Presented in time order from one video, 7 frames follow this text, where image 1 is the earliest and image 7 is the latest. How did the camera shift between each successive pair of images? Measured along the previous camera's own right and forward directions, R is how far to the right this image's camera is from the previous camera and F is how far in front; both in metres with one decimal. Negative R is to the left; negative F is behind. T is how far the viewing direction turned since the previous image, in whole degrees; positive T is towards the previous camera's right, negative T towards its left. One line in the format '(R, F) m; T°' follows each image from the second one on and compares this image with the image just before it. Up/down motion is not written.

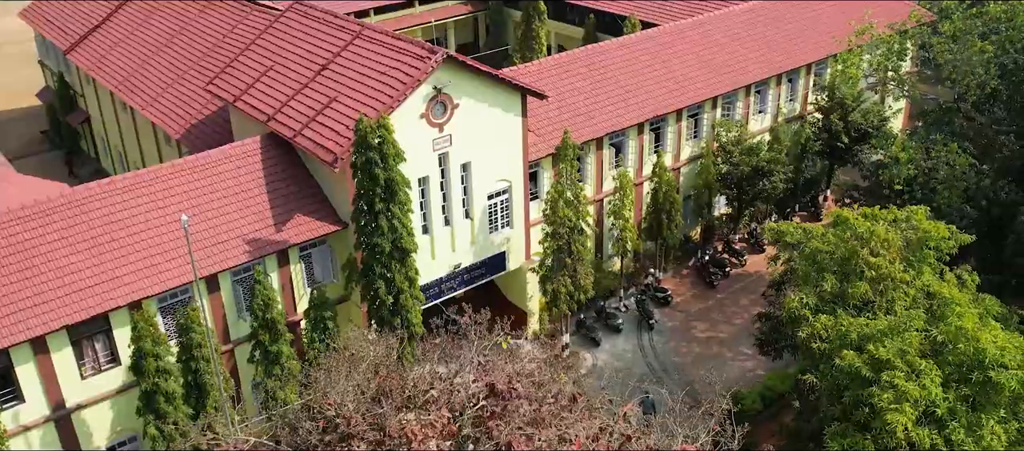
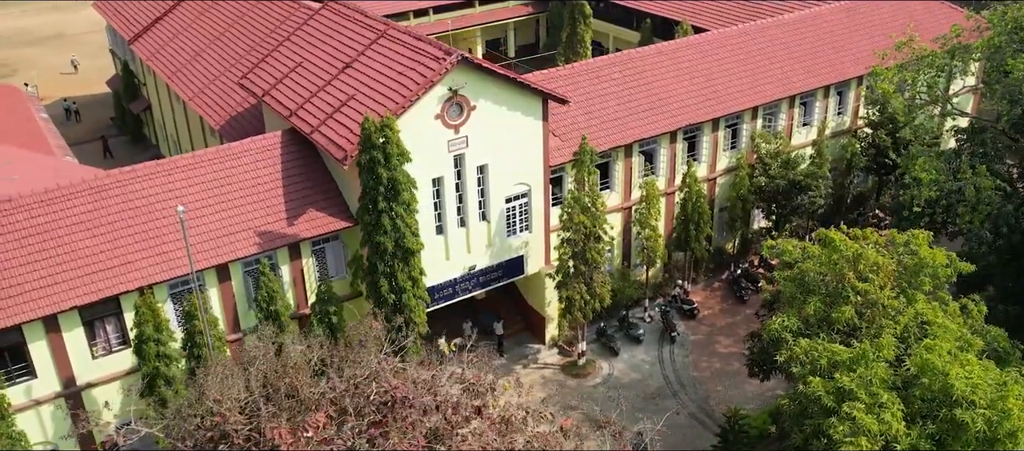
(+1.6, +0.2) m; -5°
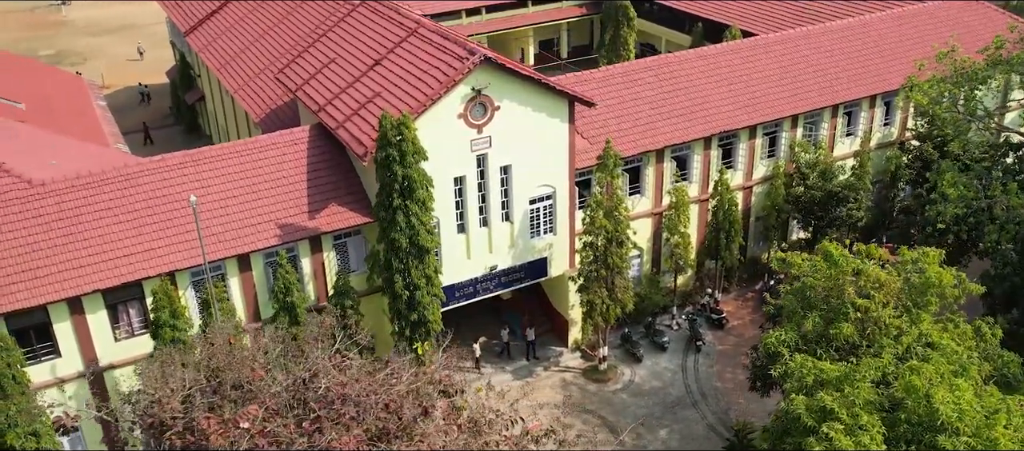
(+1.1, +0.1) m; -4°
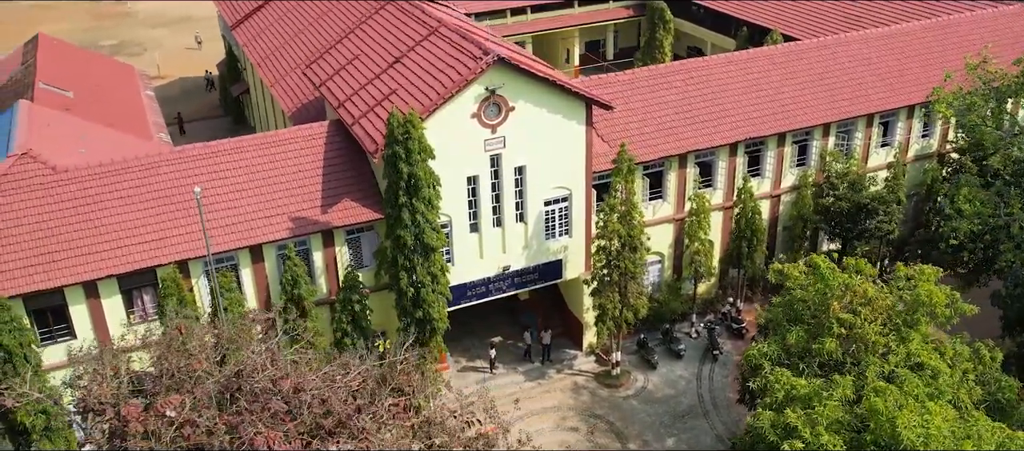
(+1.1, +0.1) m; -4°
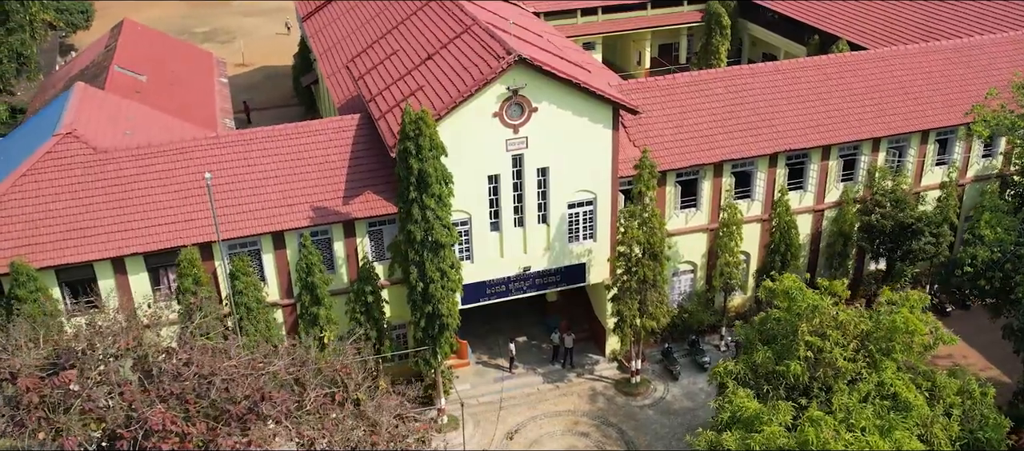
(+1.8, +0.1) m; -6°
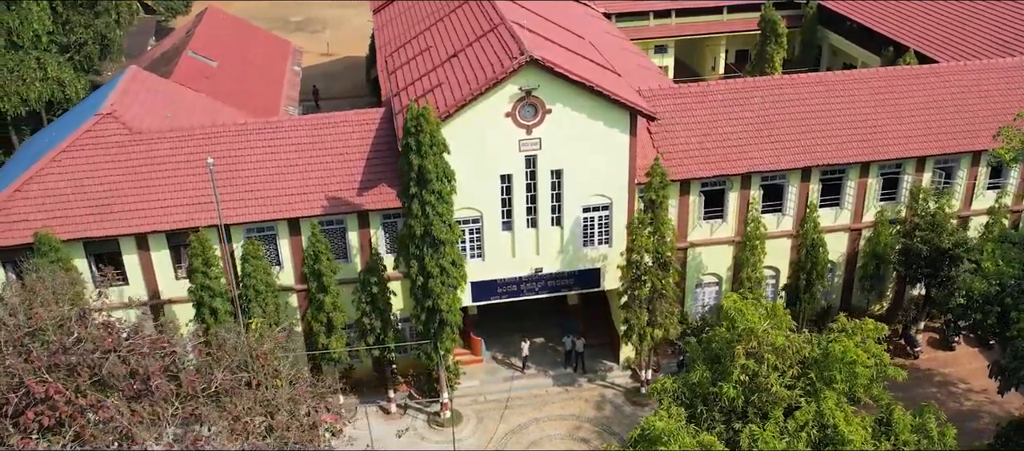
(+2.2, +0.1) m; -6°
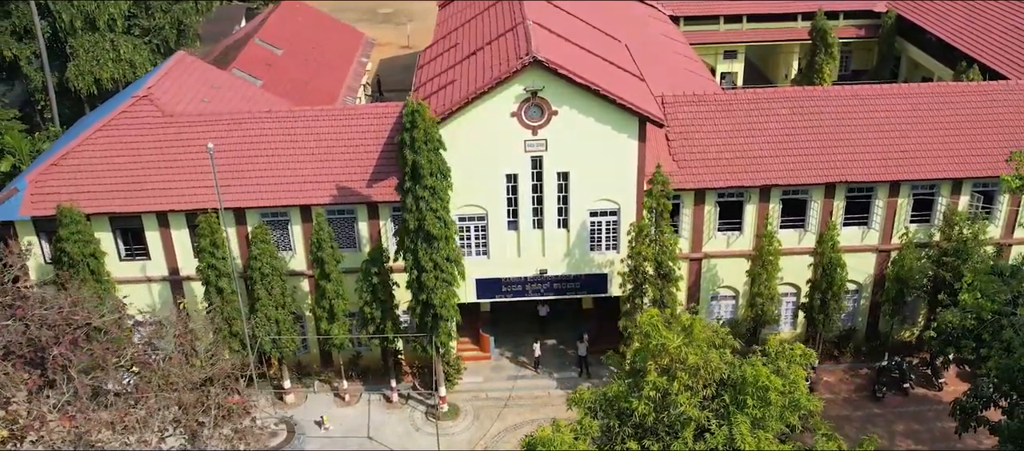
(+2.4, 0.0) m; -6°
